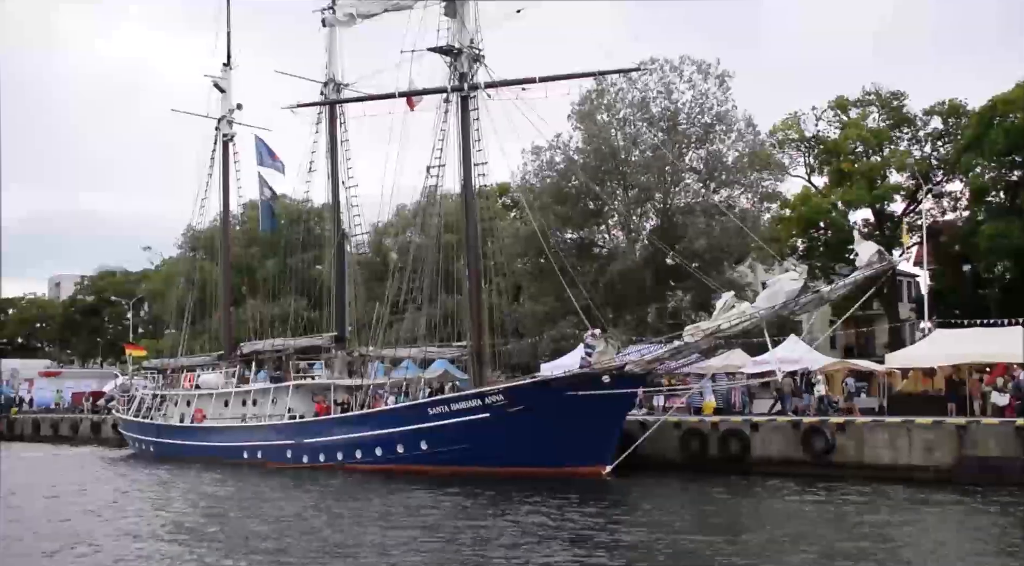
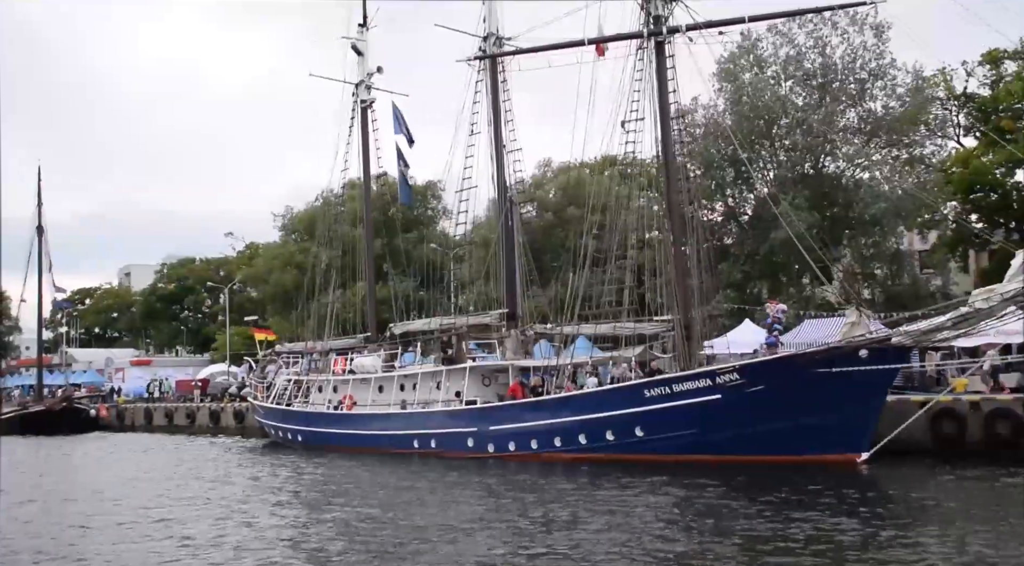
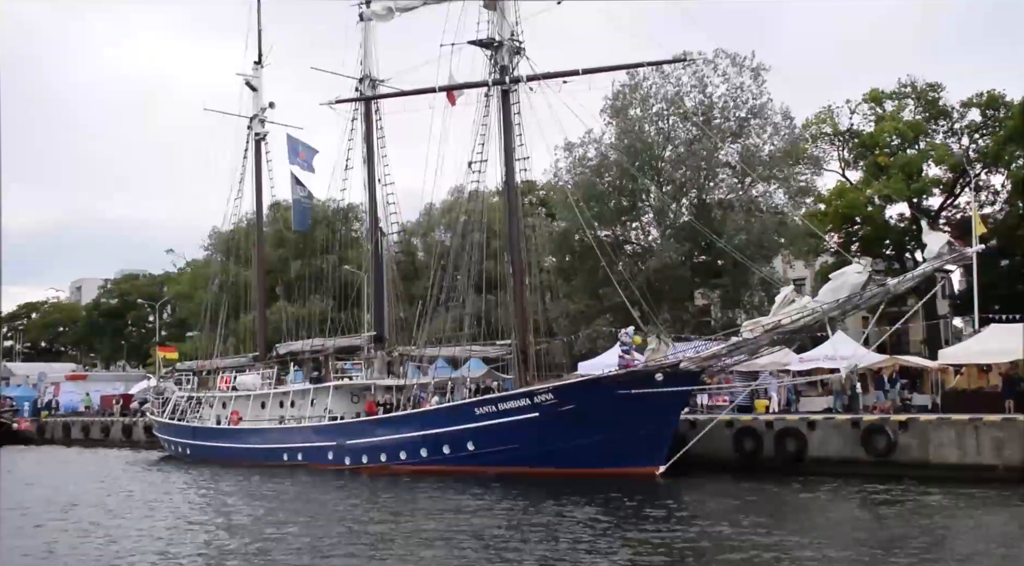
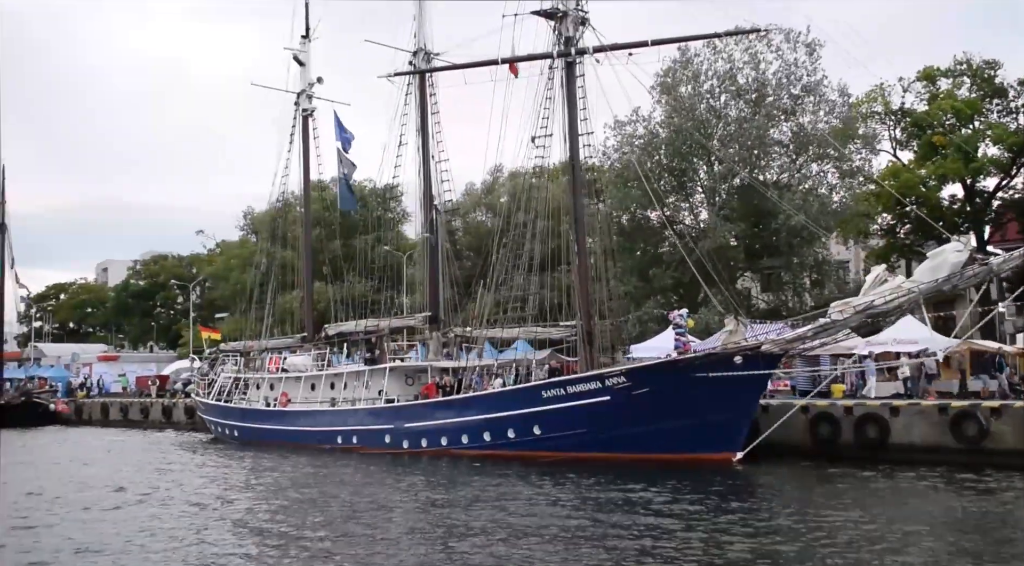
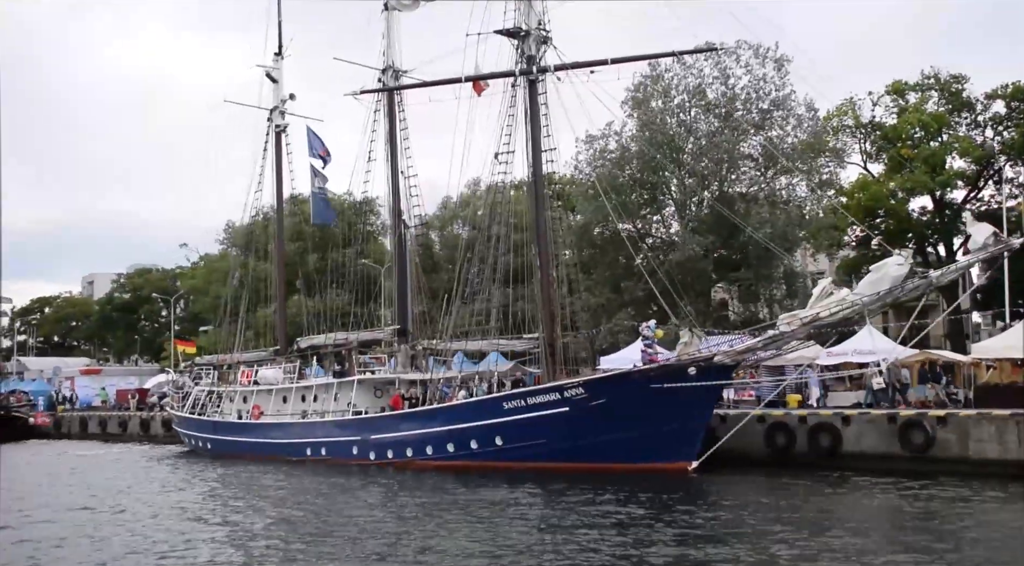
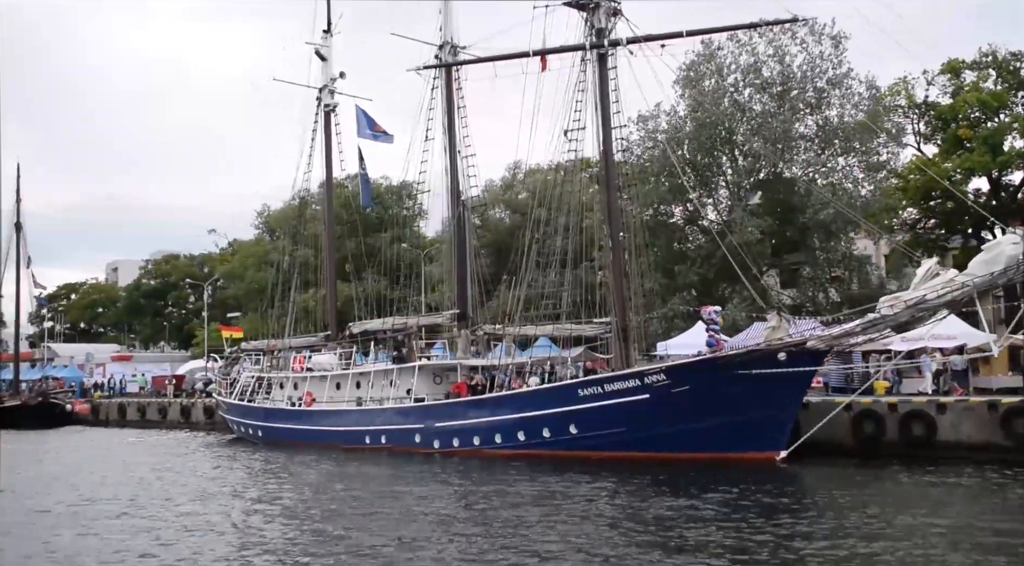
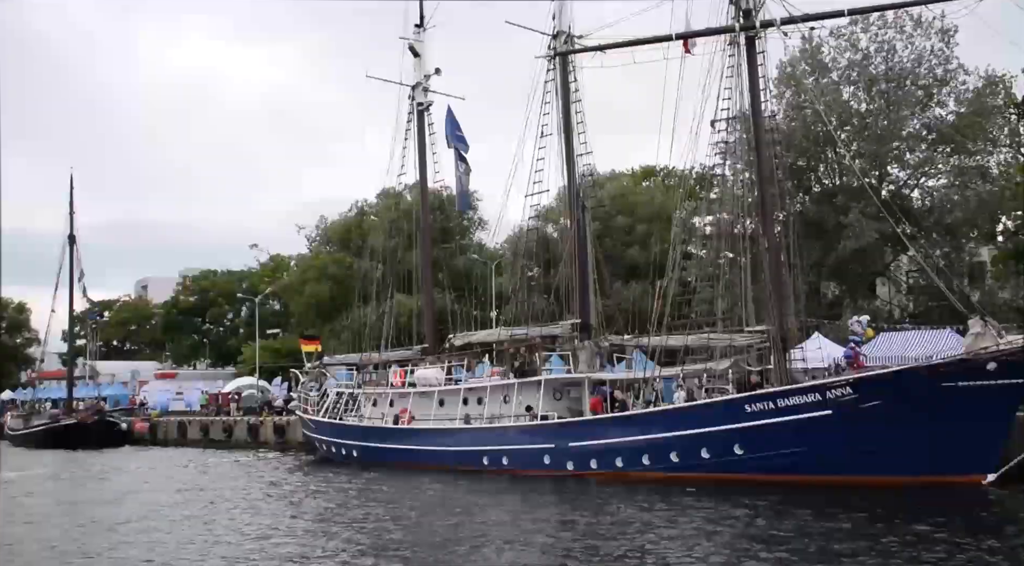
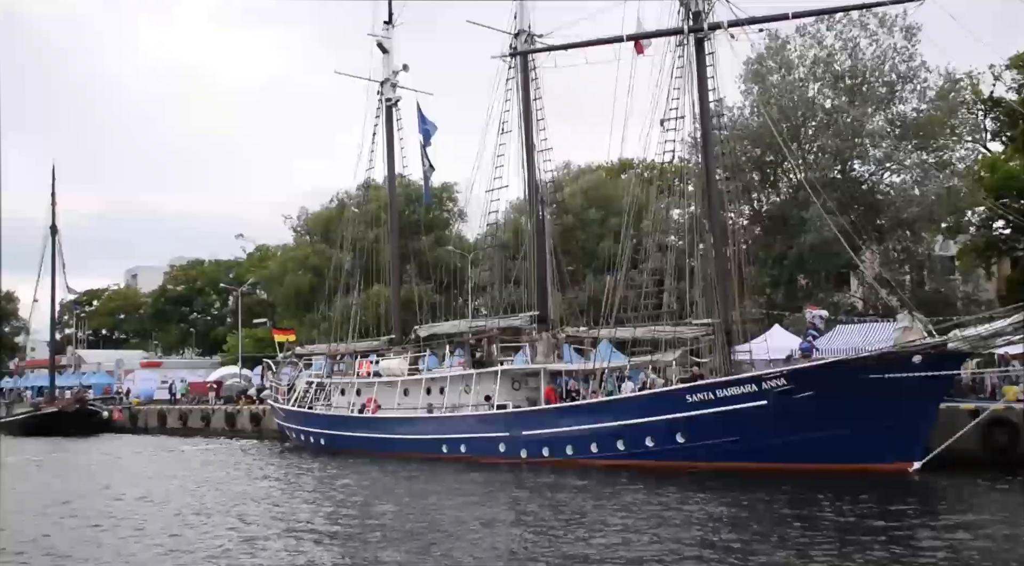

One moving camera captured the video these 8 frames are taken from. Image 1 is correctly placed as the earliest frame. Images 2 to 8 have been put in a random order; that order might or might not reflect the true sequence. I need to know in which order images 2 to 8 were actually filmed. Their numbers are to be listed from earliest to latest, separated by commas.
3, 5, 4, 6, 2, 8, 7
